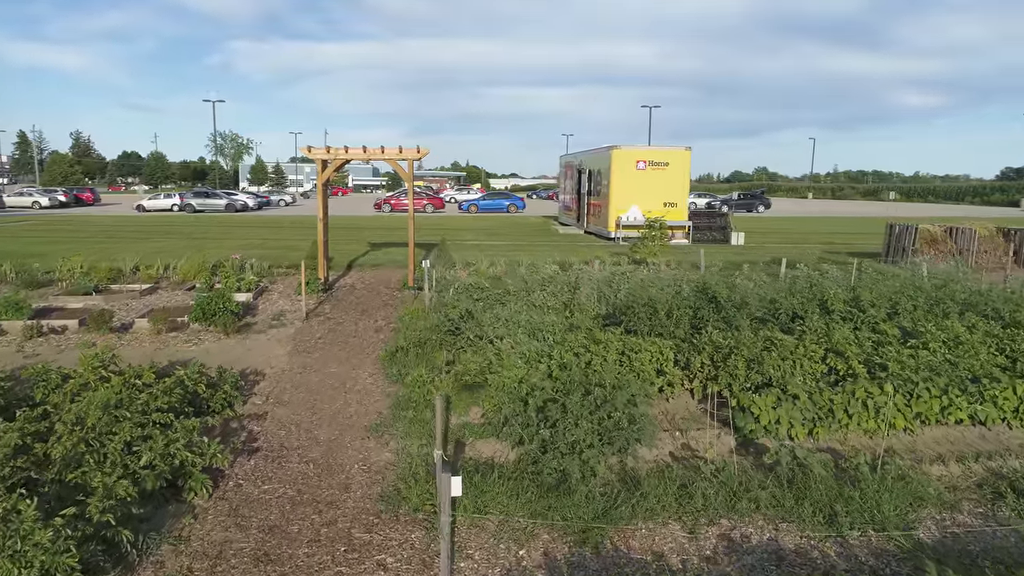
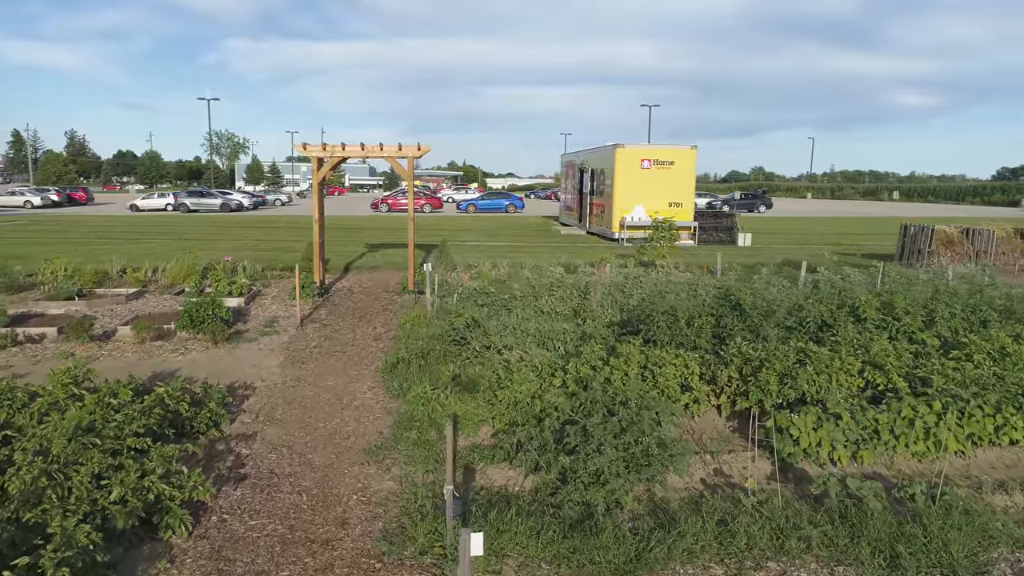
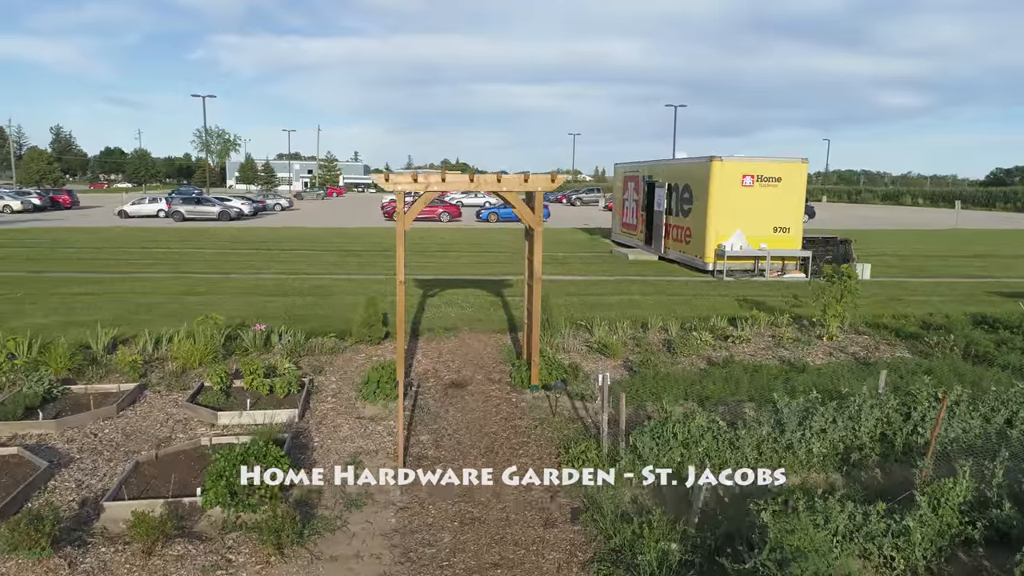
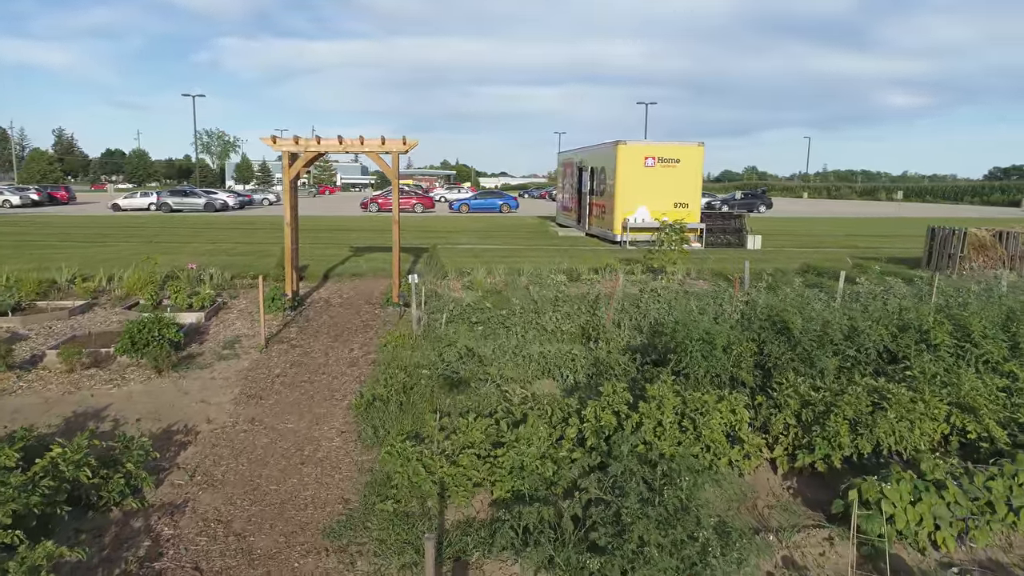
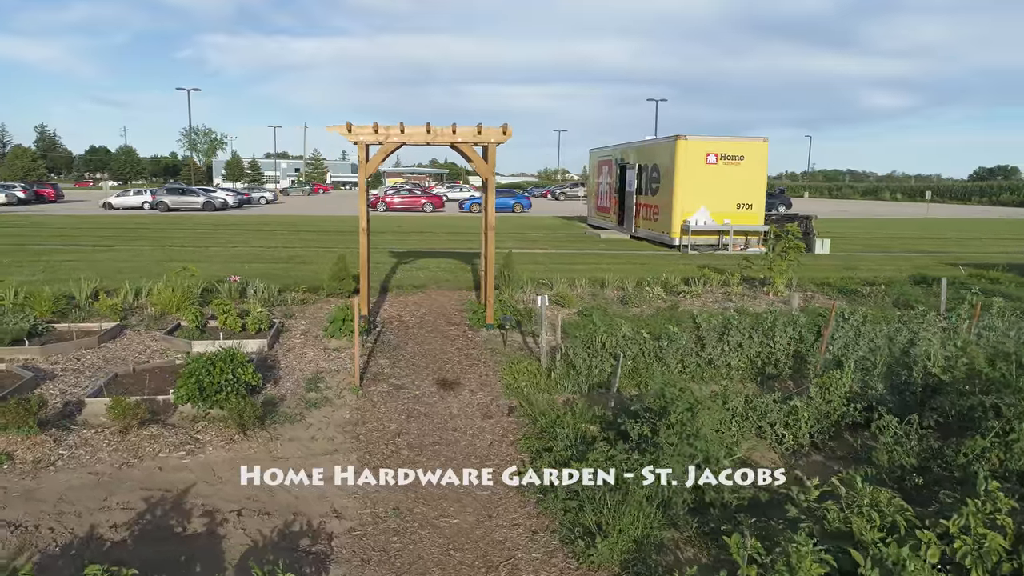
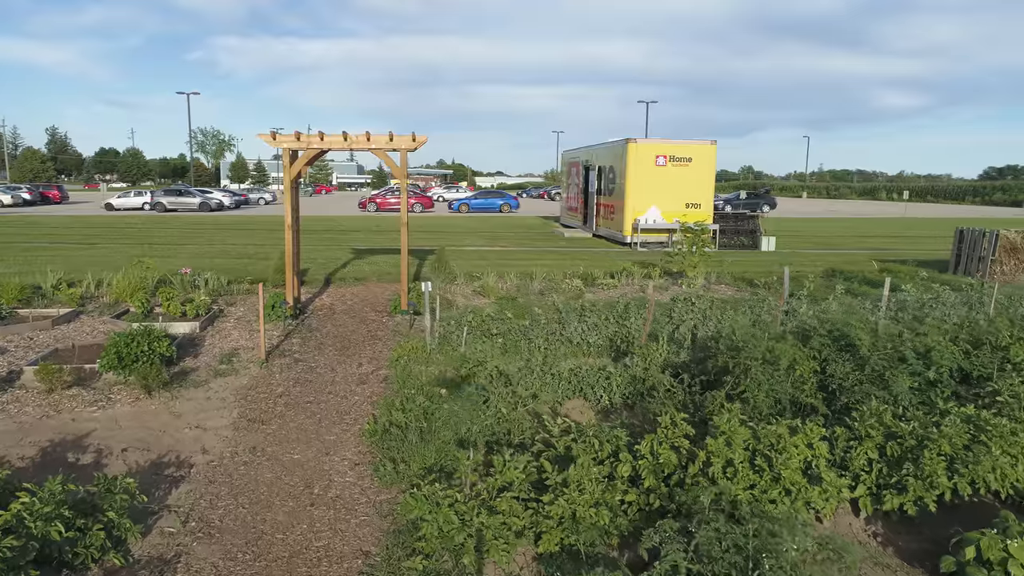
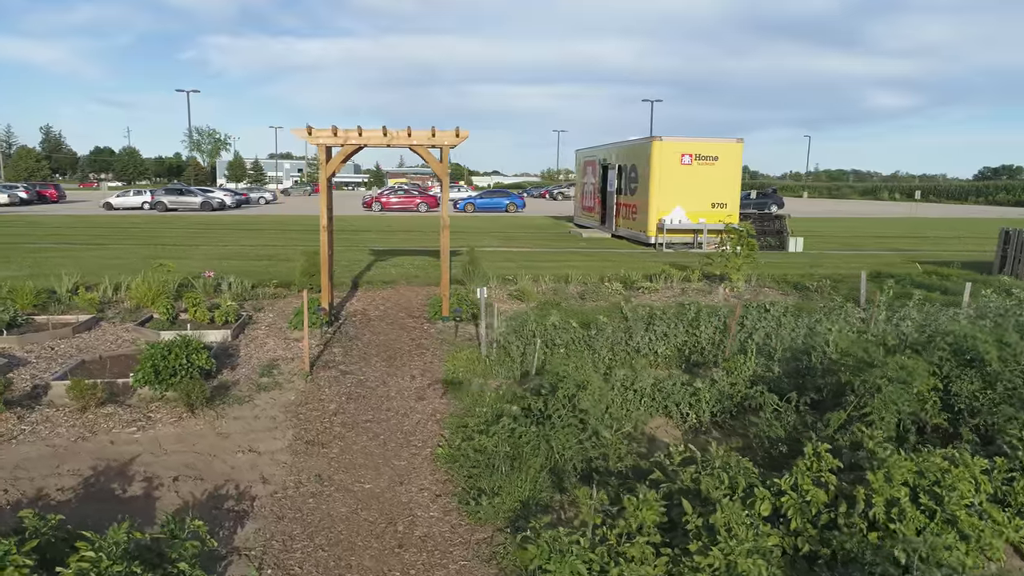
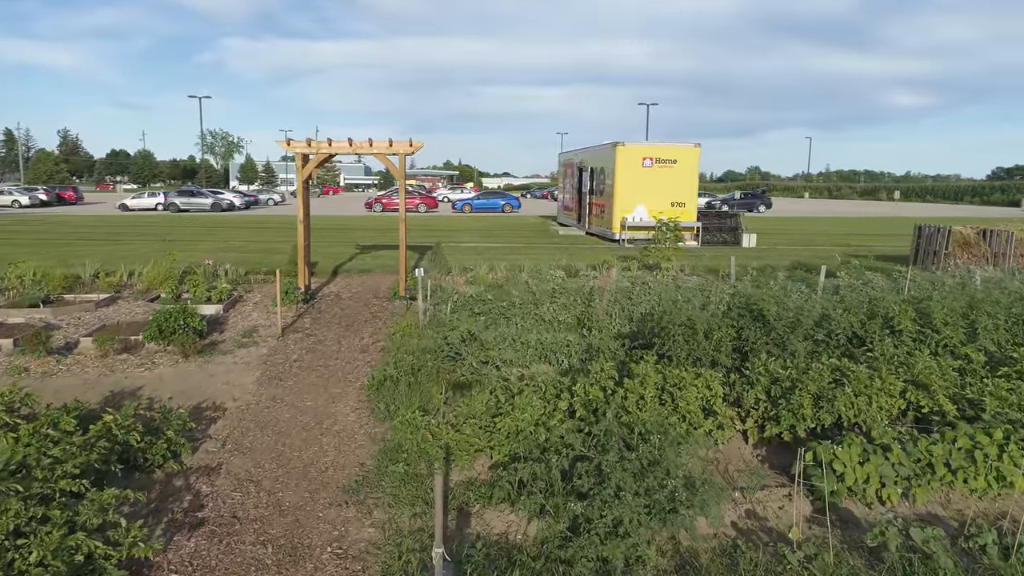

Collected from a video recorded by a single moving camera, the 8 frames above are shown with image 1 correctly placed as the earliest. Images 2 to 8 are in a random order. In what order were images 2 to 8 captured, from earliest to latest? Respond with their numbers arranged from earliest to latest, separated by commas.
2, 8, 4, 6, 7, 5, 3
